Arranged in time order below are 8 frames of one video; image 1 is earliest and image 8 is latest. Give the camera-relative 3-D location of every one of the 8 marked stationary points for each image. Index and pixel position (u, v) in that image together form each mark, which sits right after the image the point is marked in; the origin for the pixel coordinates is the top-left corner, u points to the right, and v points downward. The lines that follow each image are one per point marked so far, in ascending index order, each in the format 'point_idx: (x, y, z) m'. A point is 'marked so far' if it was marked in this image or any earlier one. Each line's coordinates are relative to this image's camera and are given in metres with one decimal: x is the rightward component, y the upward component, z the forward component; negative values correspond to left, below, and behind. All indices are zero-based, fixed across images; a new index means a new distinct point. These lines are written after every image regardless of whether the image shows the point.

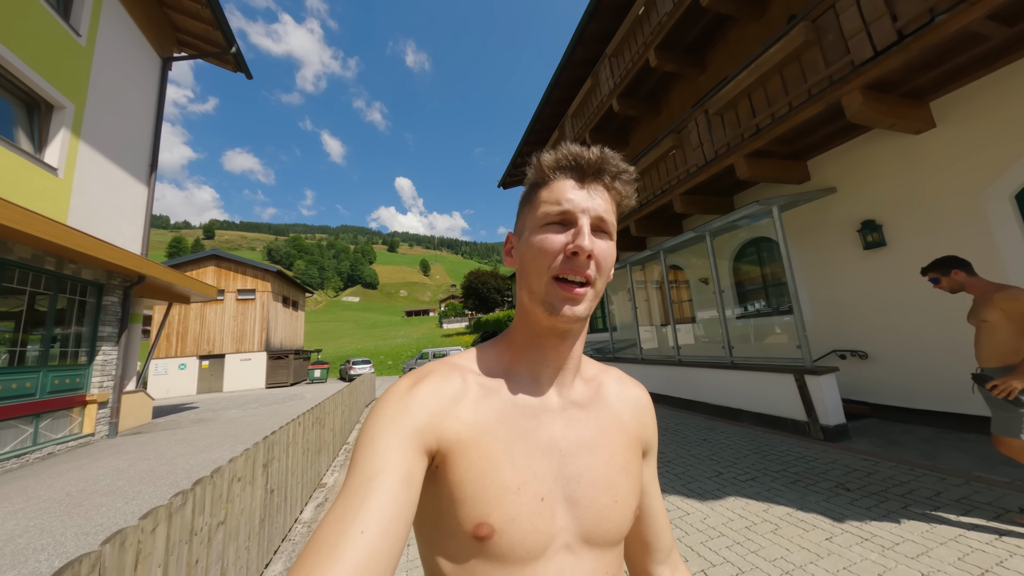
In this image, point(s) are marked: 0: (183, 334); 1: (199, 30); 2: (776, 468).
0: (-17.7, -2.5, +19.6) m
1: (-8.1, +6.7, +9.6) m
2: (+2.9, -2.0, +4.1) m
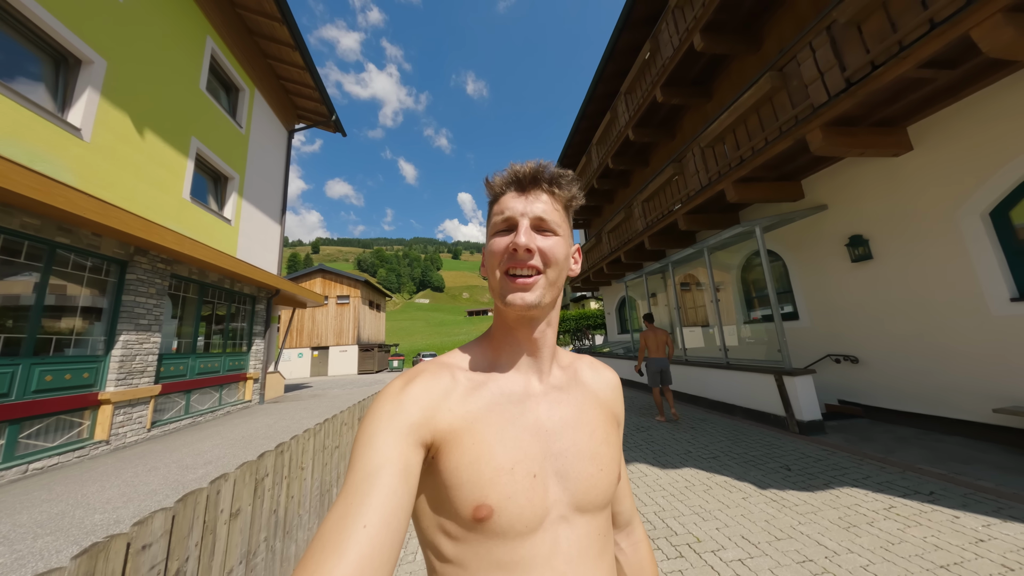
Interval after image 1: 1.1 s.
0: (-14.2, -2.7, +24.1) m
1: (-6.9, +6.4, +12.4) m
2: (+3.1, -2.2, +5.0) m
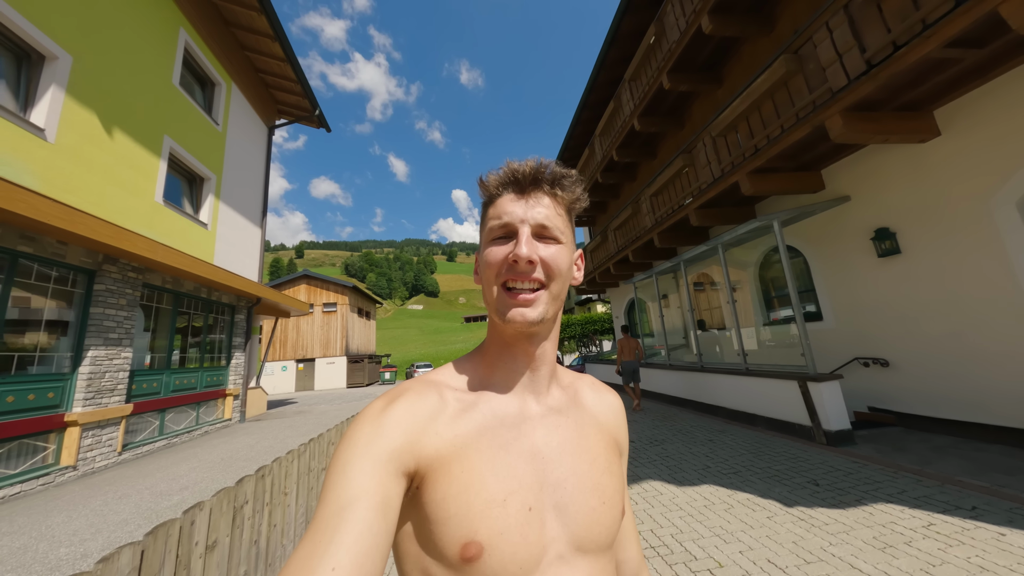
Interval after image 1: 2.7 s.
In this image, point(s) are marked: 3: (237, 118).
0: (-14.6, -3.4, +23.2) m
1: (-7.1, +6.1, +11.9) m
2: (+3.1, -2.2, +4.5) m
3: (-7.7, +4.8, +10.3) m
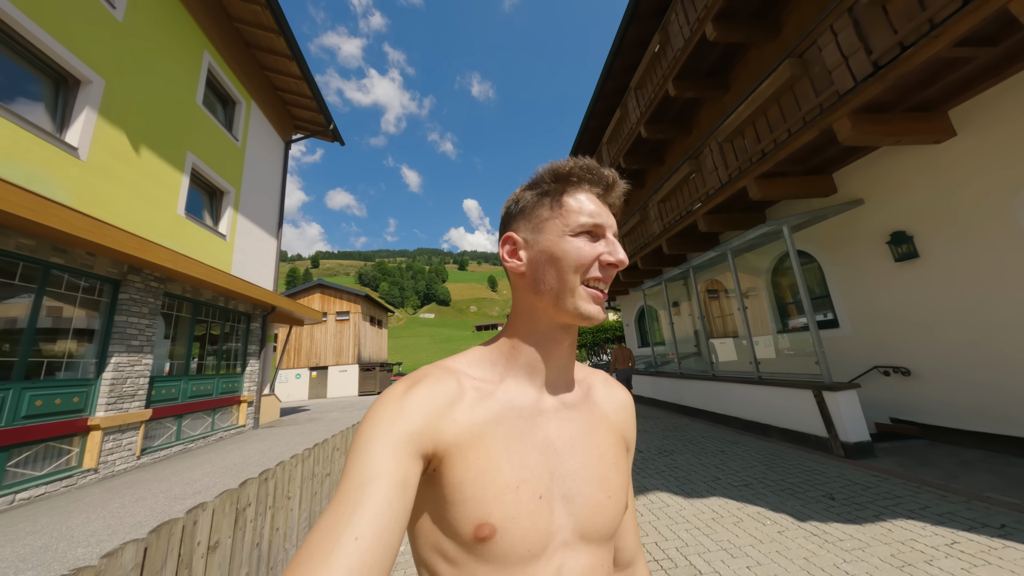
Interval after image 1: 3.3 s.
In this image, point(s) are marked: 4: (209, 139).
0: (-13.9, -4.0, +23.7) m
1: (-6.8, +5.8, +12.3) m
2: (+3.2, -2.3, +4.4) m
3: (-7.5, +4.5, +10.7) m
4: (-7.1, +3.4, +8.6) m
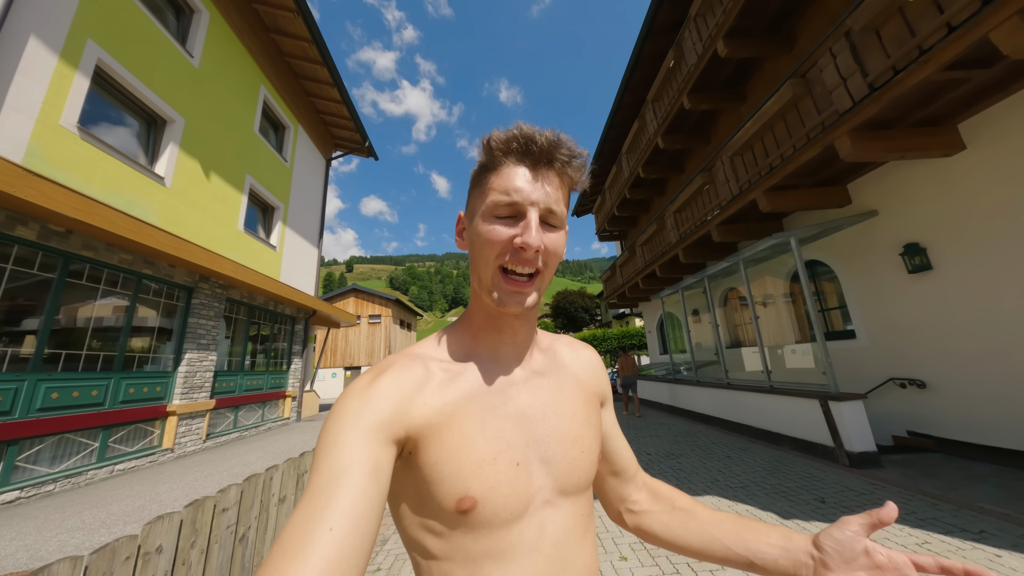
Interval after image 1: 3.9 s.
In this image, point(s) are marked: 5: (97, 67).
0: (-12.2, -4.3, +25.0) m
1: (-6.0, +5.6, +13.3) m
2: (+3.3, -2.4, +4.6) m
3: (-6.8, +4.4, +11.8) m
4: (-6.6, +3.3, +9.7) m
5: (-6.4, +3.4, +5.6) m
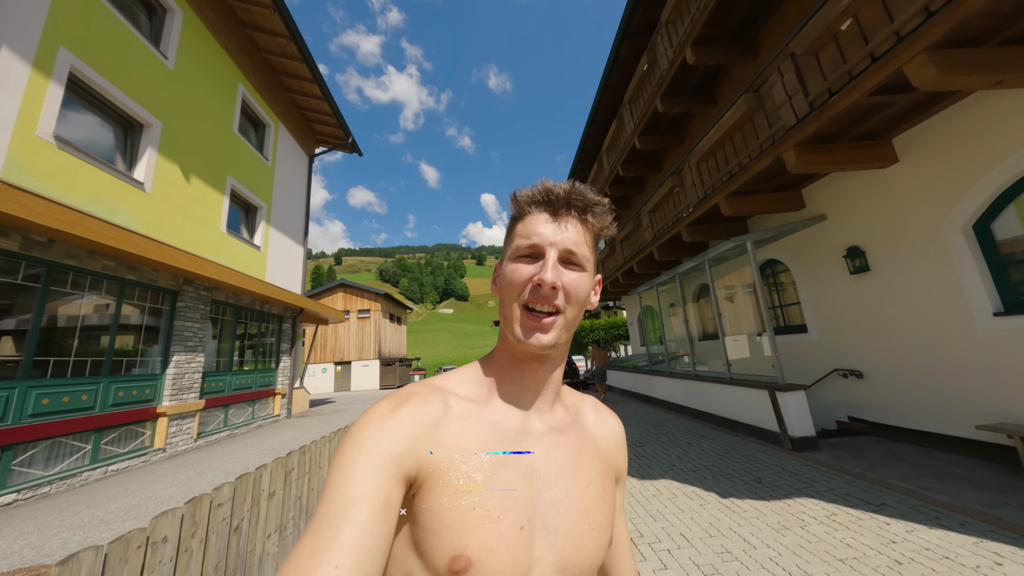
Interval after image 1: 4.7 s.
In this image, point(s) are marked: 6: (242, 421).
0: (-13.0, -3.9, +25.2) m
1: (-6.7, +5.7, +13.3) m
2: (+3.0, -2.4, +5.0) m
3: (-7.4, +4.4, +11.8) m
4: (-7.1, +3.3, +9.7) m
5: (-6.8, +3.3, +5.7) m
6: (-7.2, -3.5, +9.7) m
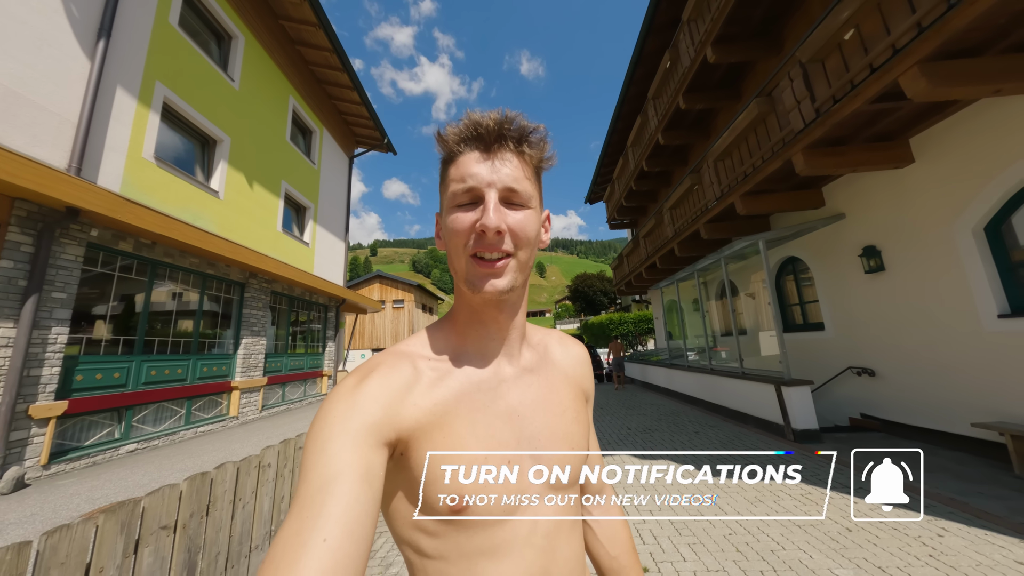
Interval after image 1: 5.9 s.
0: (-11.1, -3.2, +26.8) m
1: (-5.6, +6.1, +14.3) m
2: (+3.2, -2.4, +5.4) m
3: (-6.5, +4.7, +12.8) m
4: (-6.4, +3.5, +10.8) m
5: (-6.4, +3.4, +6.7) m
6: (-6.5, -3.3, +10.9) m
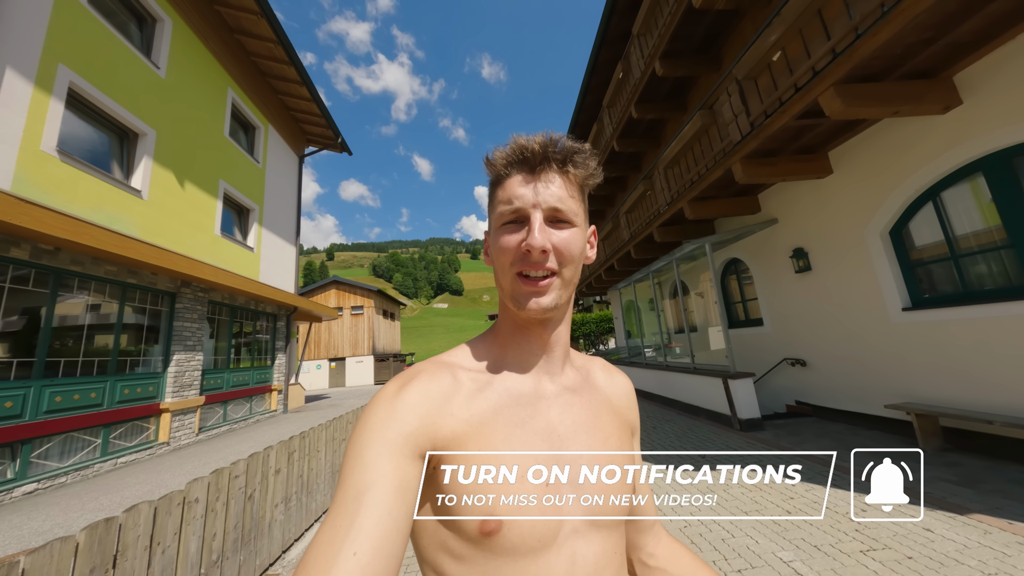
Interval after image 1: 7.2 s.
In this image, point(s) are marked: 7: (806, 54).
0: (-13.6, -3.7, +25.5) m
1: (-7.2, +5.8, +13.6) m
2: (+2.6, -2.4, +5.6) m
3: (-7.9, +4.5, +12.1) m
4: (-7.6, +3.3, +10.0) m
5: (-7.2, +3.2, +6.0) m
6: (-7.6, -3.5, +10.1) m
7: (+3.2, +2.6, +4.0) m
